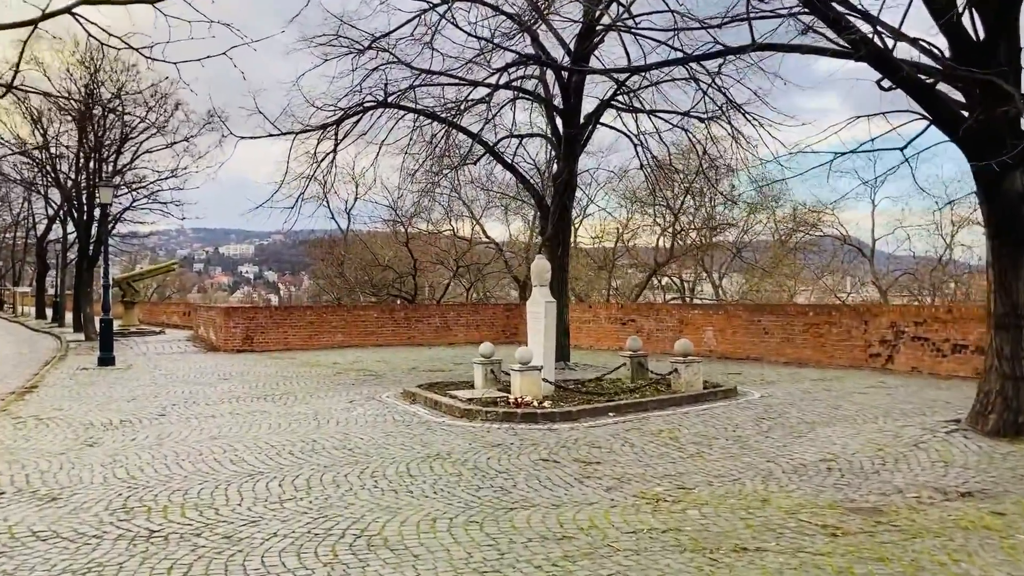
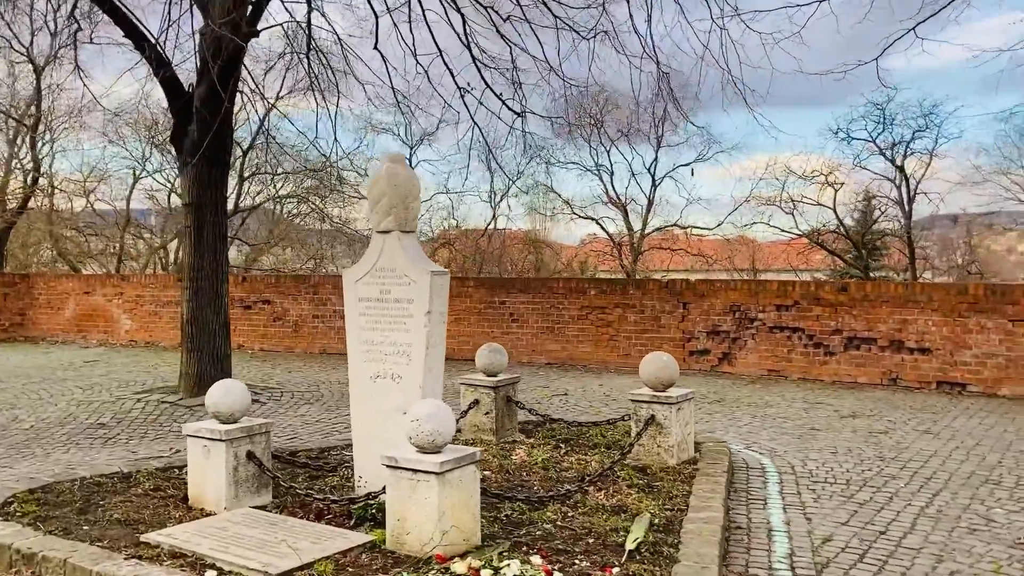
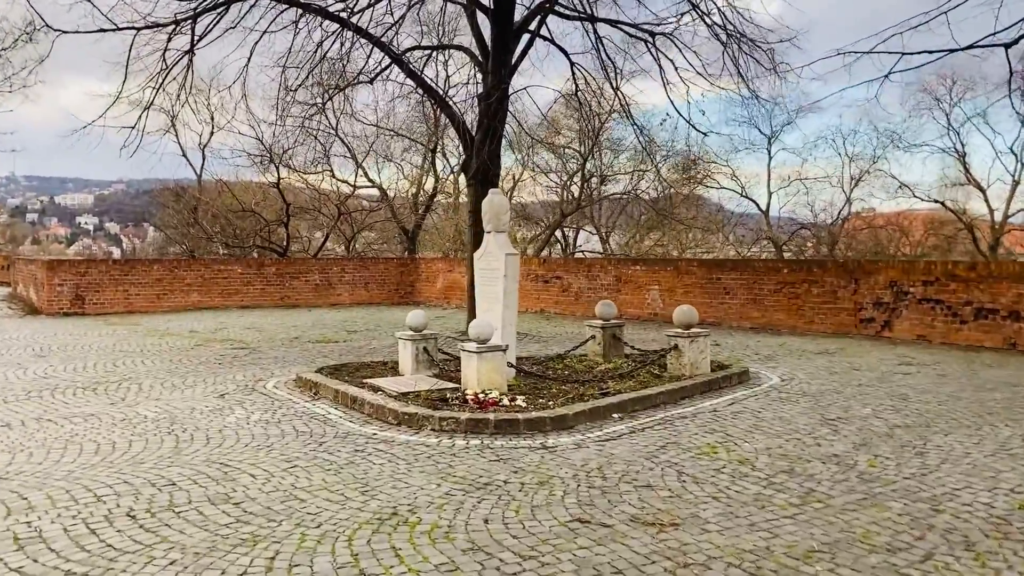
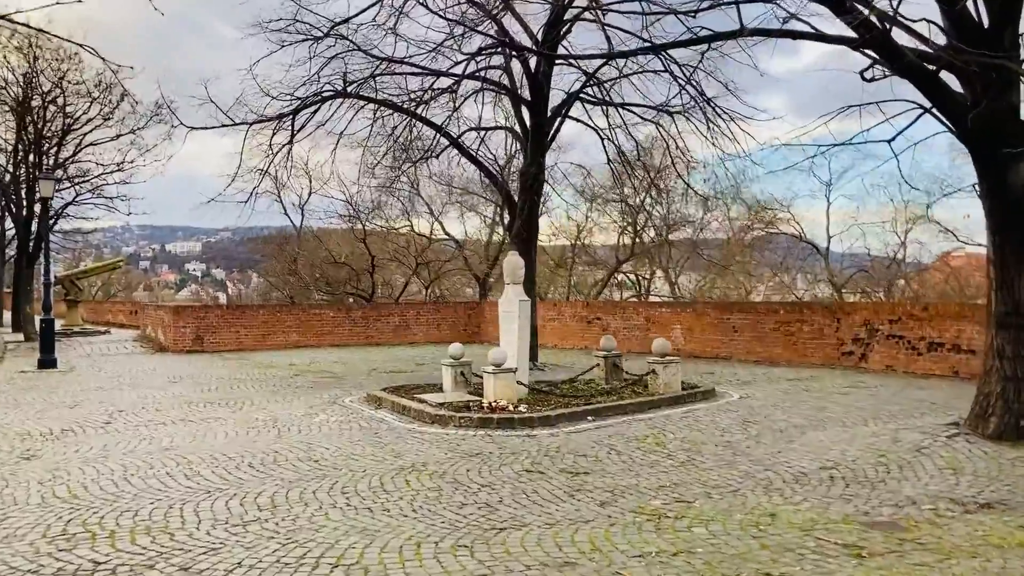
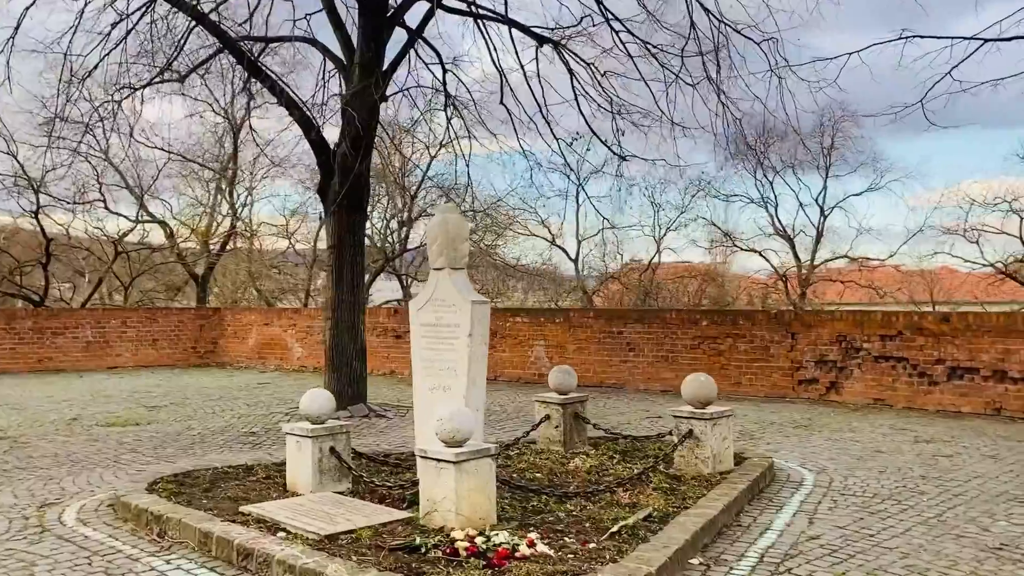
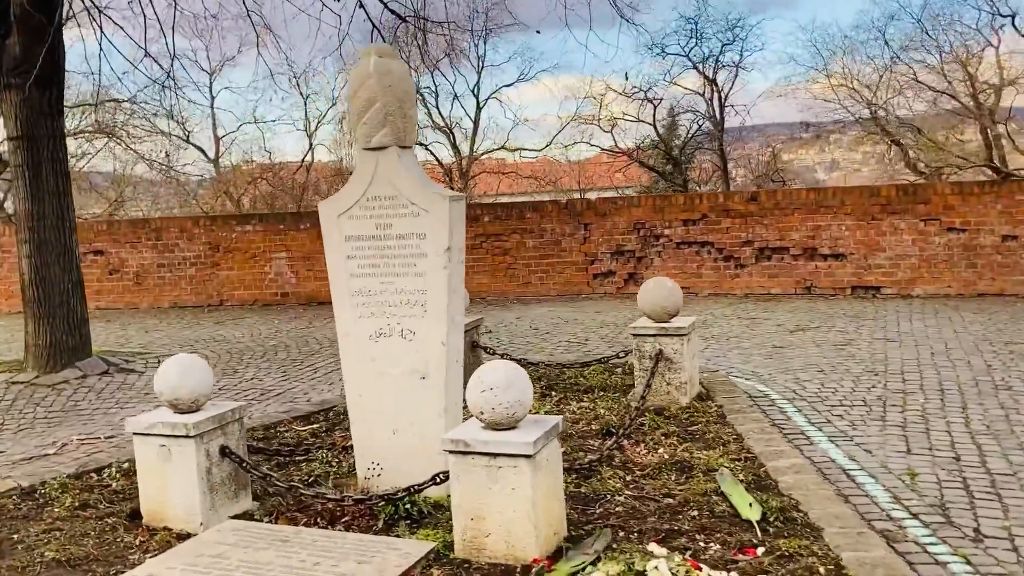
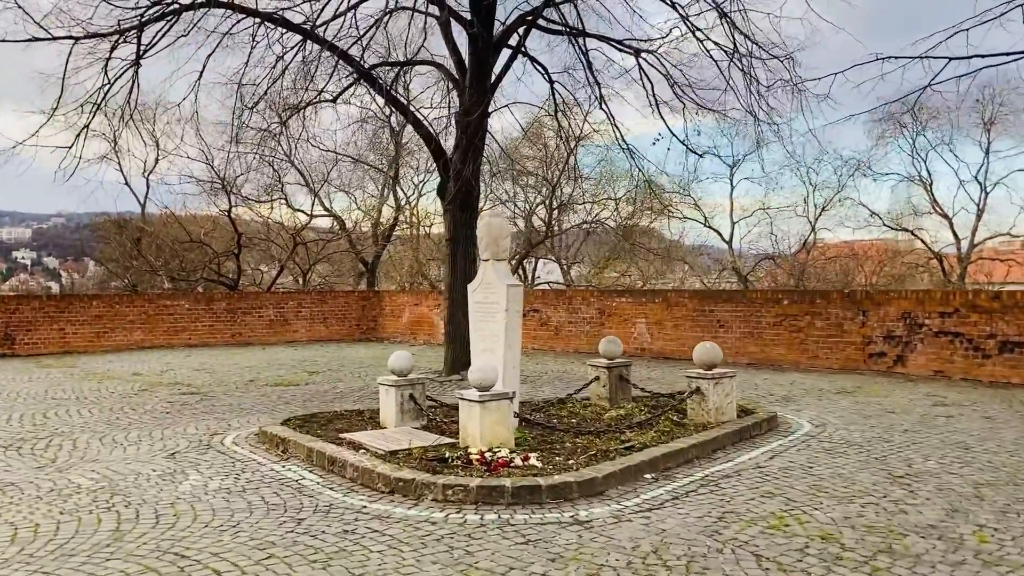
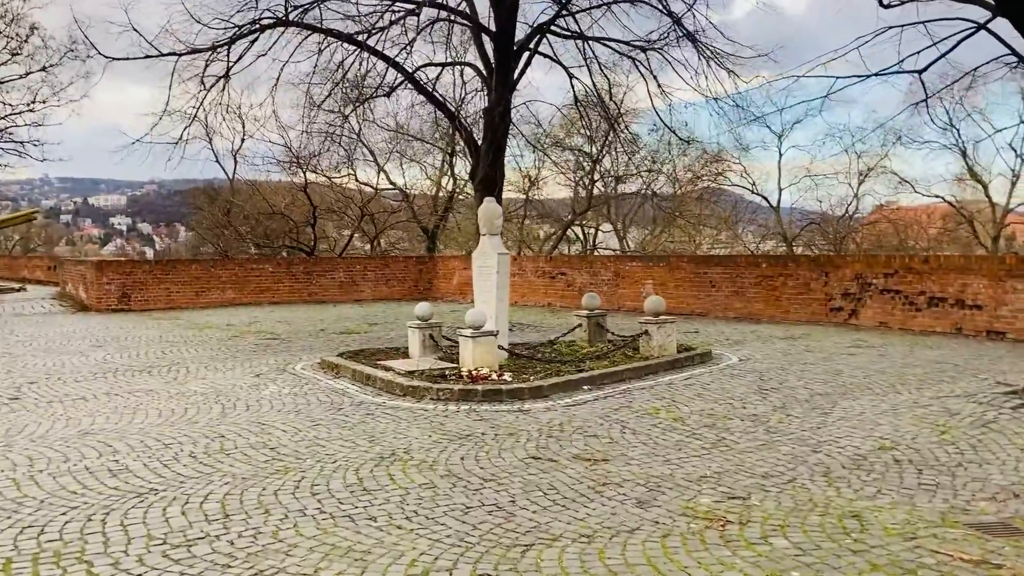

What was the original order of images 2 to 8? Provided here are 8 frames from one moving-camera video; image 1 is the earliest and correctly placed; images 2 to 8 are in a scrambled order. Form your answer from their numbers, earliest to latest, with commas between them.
4, 8, 3, 7, 5, 2, 6
